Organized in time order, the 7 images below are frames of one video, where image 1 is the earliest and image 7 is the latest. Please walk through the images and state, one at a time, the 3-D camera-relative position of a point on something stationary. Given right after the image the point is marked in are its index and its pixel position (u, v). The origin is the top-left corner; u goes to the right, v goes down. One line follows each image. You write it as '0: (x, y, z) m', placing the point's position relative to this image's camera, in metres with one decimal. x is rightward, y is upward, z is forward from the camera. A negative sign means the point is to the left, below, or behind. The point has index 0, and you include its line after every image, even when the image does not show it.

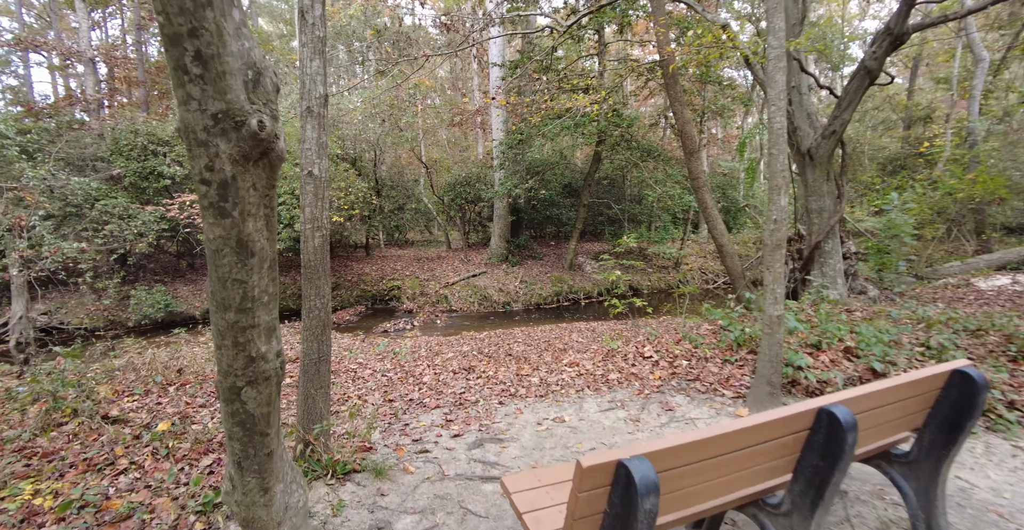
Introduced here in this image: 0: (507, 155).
0: (-0.2, +3.8, +14.8) m
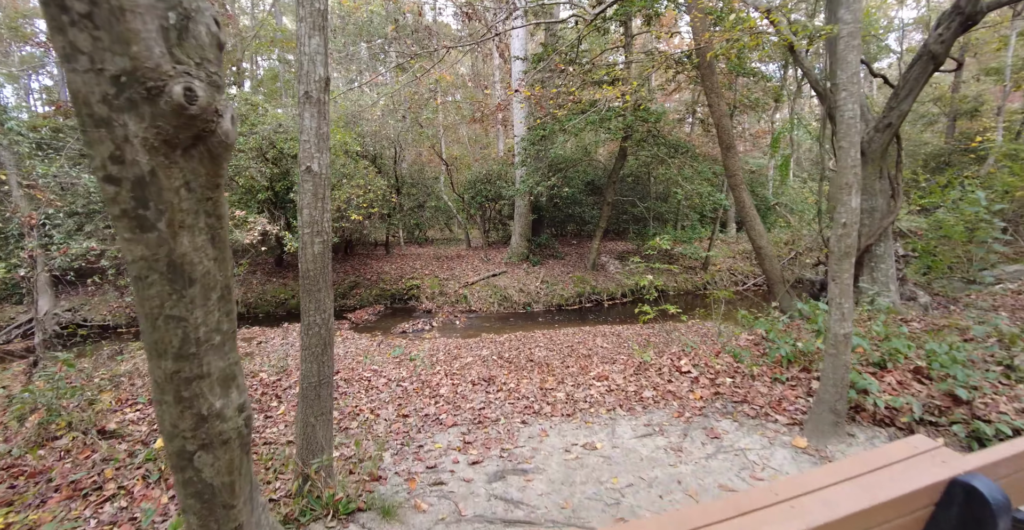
0: (+0.6, +3.8, +14.4) m
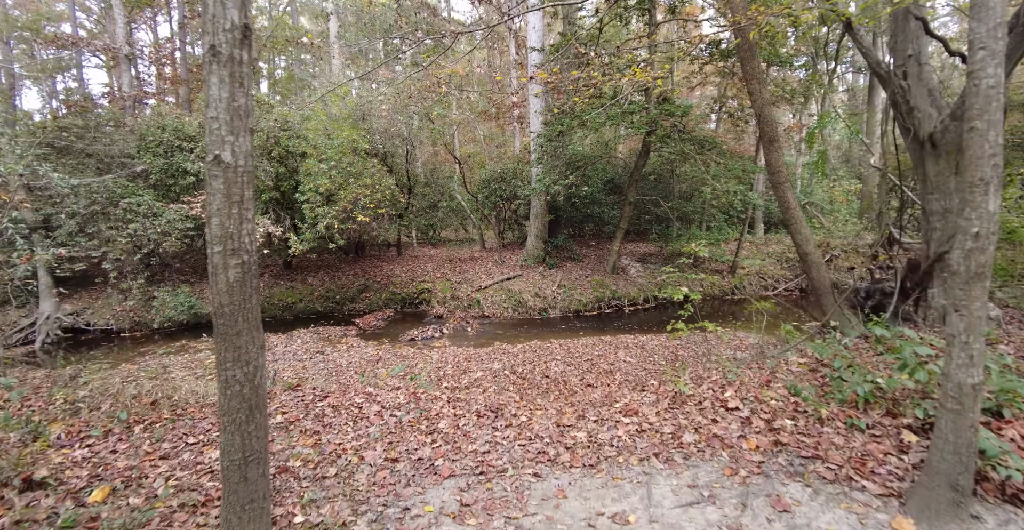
0: (+1.1, +3.7, +13.7) m
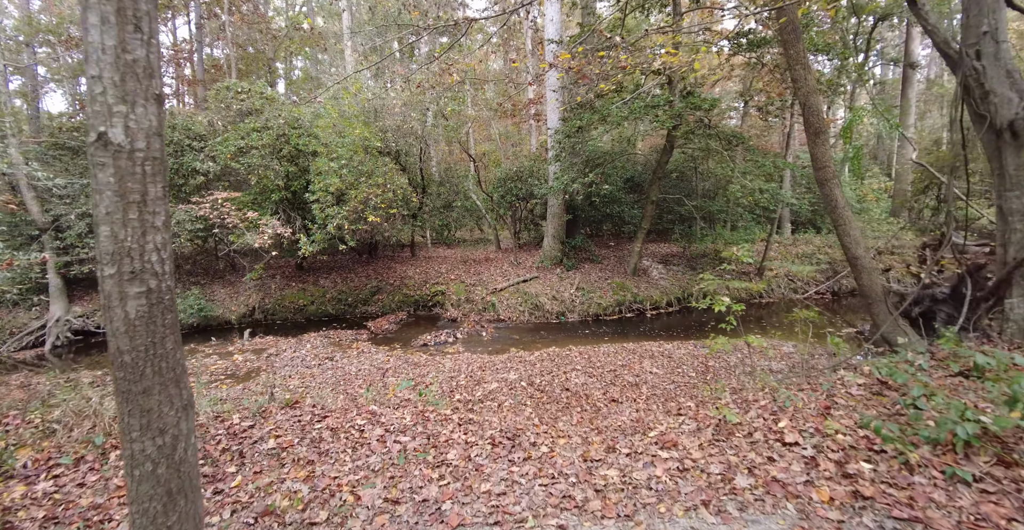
0: (+1.6, +3.7, +13.1) m
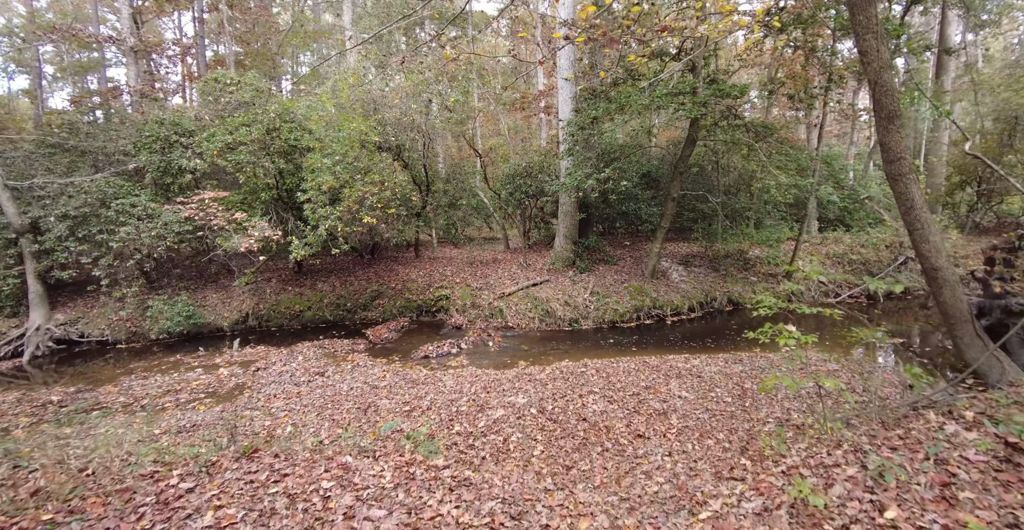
0: (+1.9, +3.6, +12.2) m
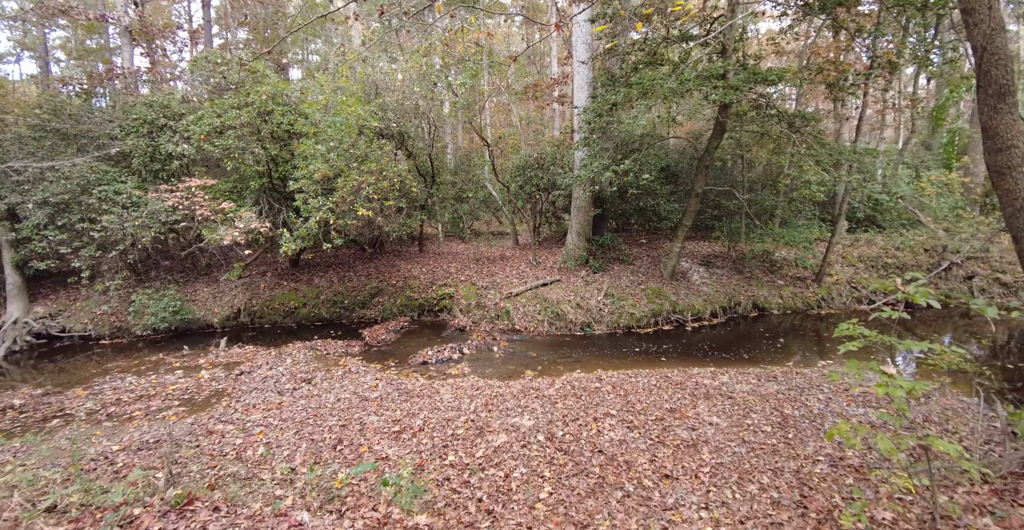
0: (+2.2, +3.6, +11.2) m
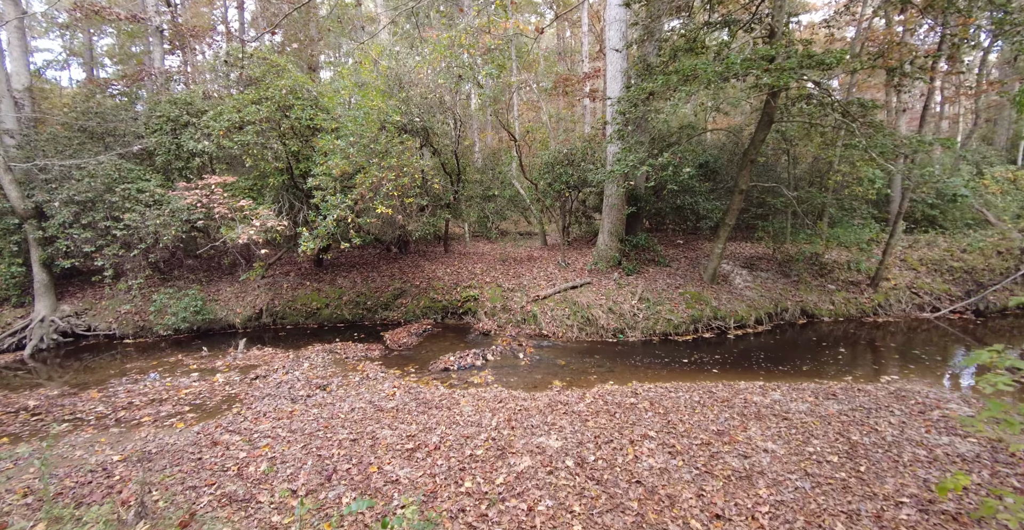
0: (+2.9, +3.6, +10.5) m
